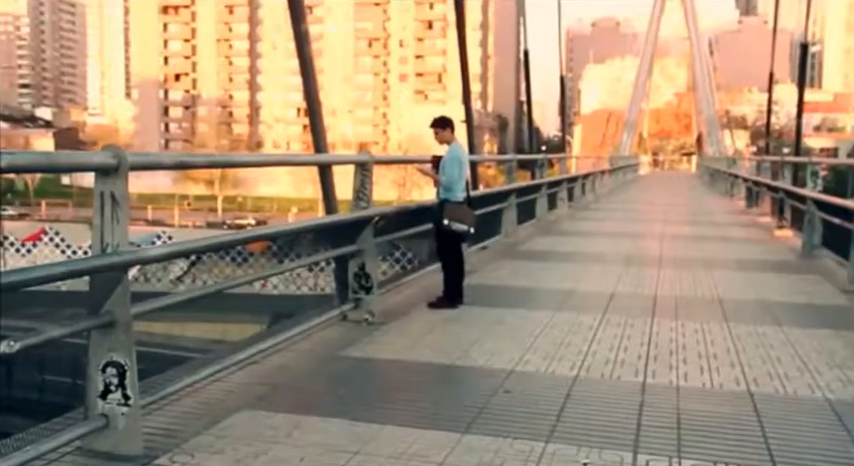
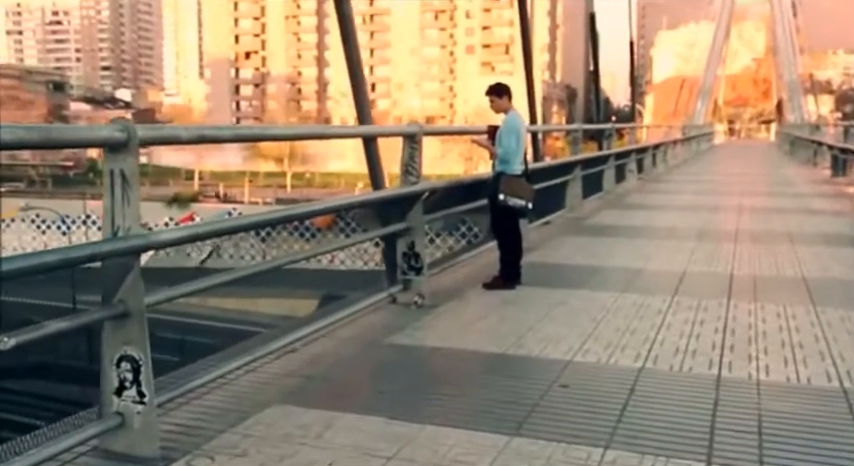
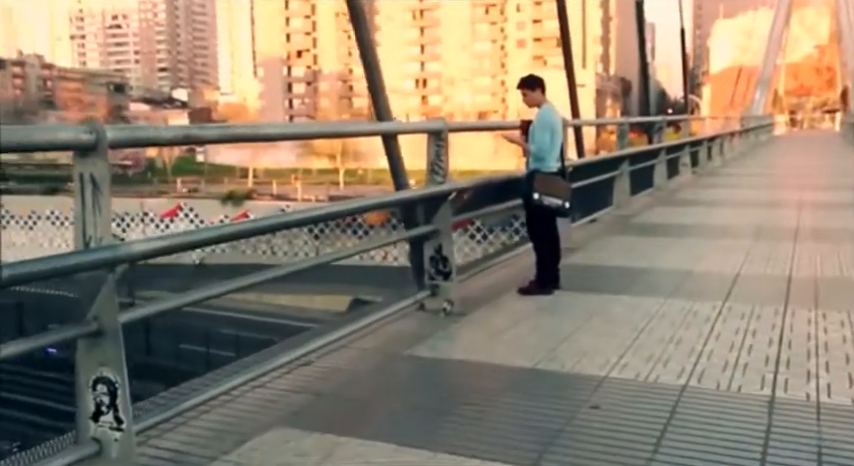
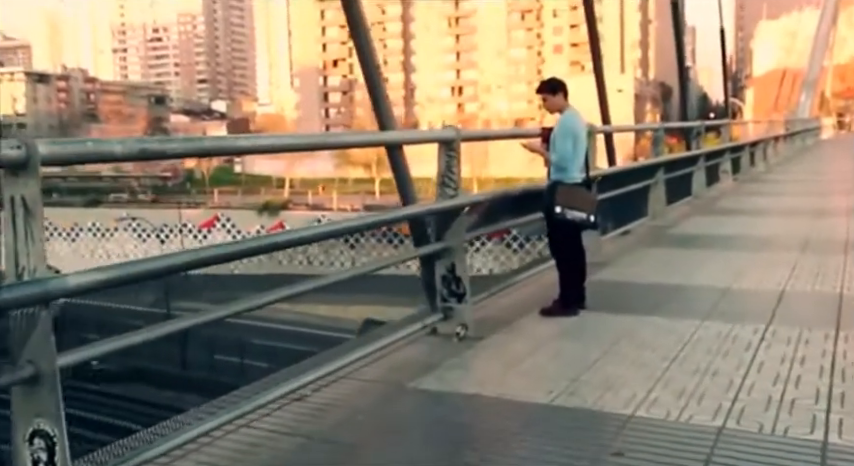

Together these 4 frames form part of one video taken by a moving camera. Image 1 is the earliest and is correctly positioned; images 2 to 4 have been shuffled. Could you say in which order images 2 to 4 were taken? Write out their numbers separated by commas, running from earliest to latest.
2, 3, 4
